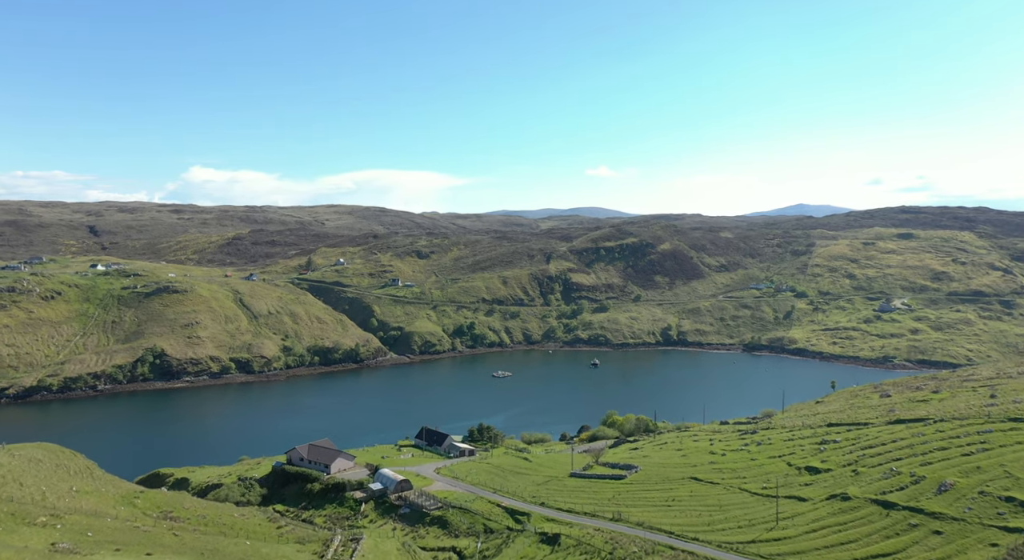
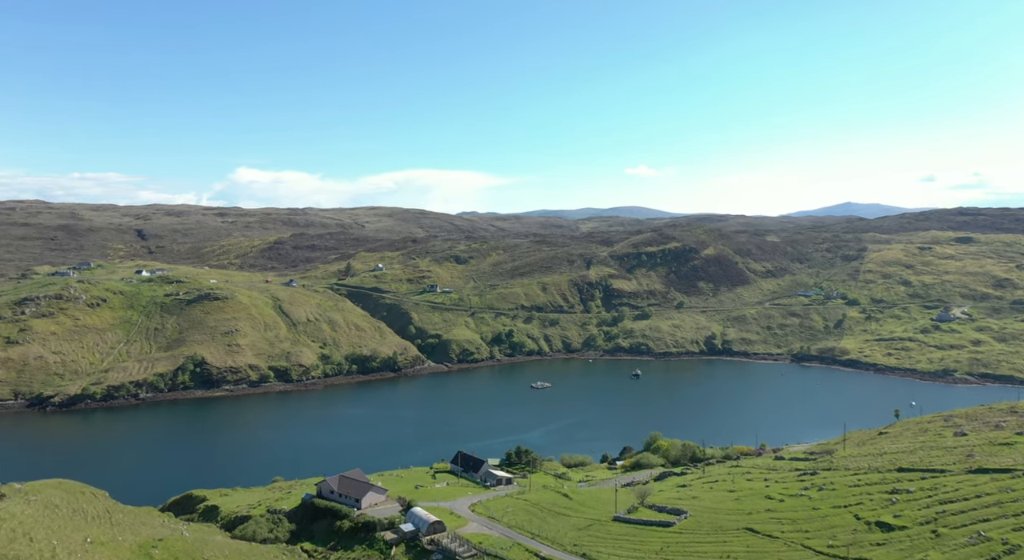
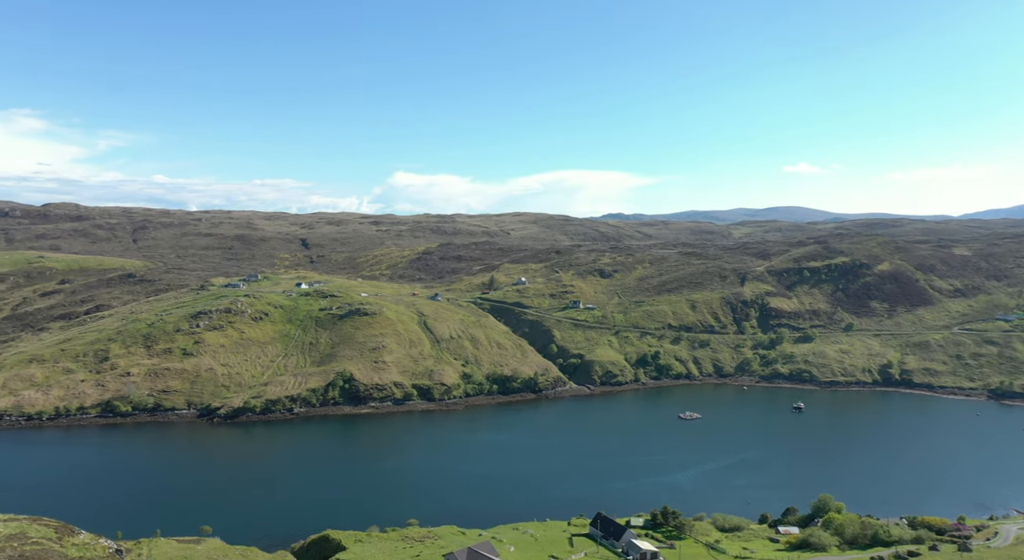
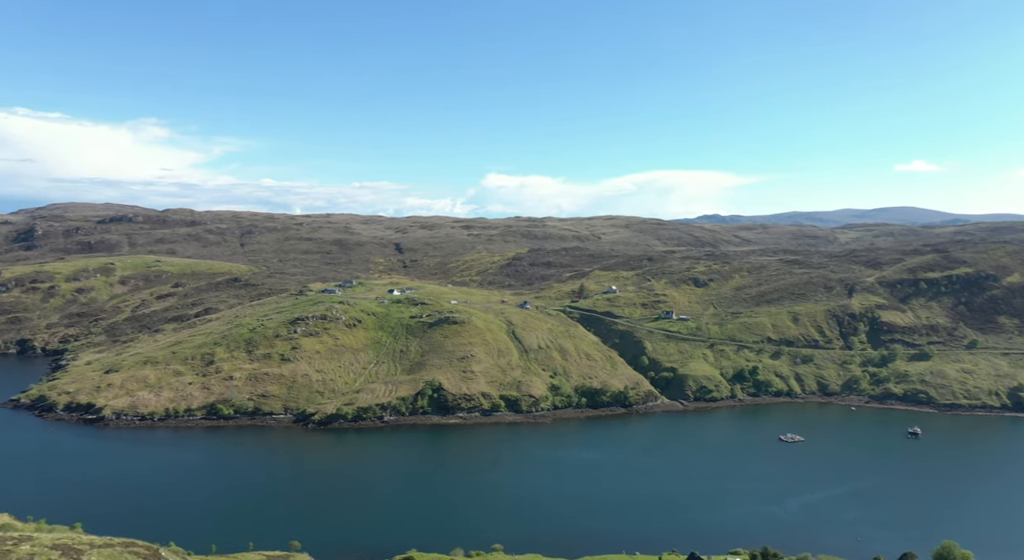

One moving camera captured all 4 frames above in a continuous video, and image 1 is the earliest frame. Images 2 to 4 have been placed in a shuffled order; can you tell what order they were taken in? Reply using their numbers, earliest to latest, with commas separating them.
2, 3, 4
